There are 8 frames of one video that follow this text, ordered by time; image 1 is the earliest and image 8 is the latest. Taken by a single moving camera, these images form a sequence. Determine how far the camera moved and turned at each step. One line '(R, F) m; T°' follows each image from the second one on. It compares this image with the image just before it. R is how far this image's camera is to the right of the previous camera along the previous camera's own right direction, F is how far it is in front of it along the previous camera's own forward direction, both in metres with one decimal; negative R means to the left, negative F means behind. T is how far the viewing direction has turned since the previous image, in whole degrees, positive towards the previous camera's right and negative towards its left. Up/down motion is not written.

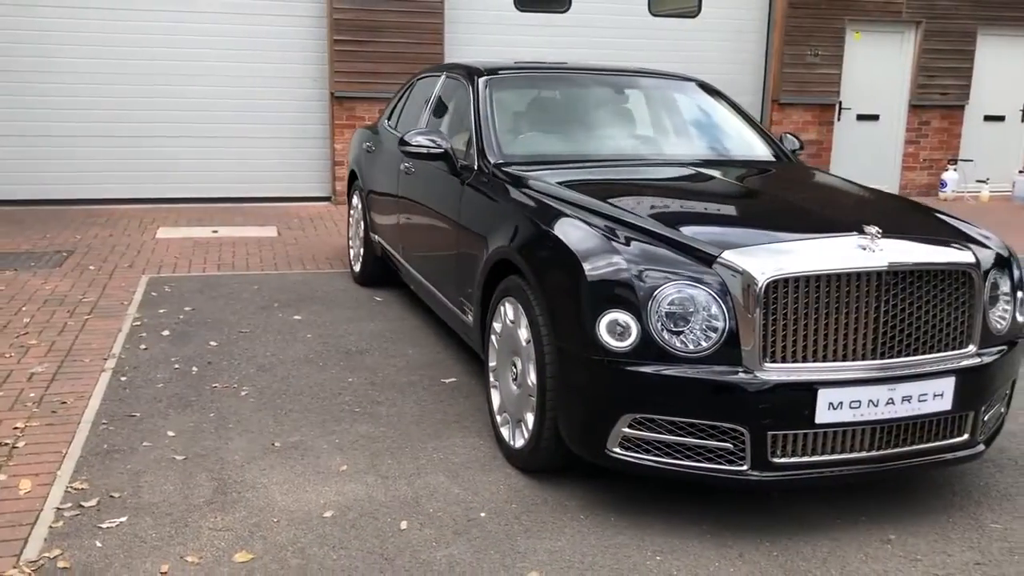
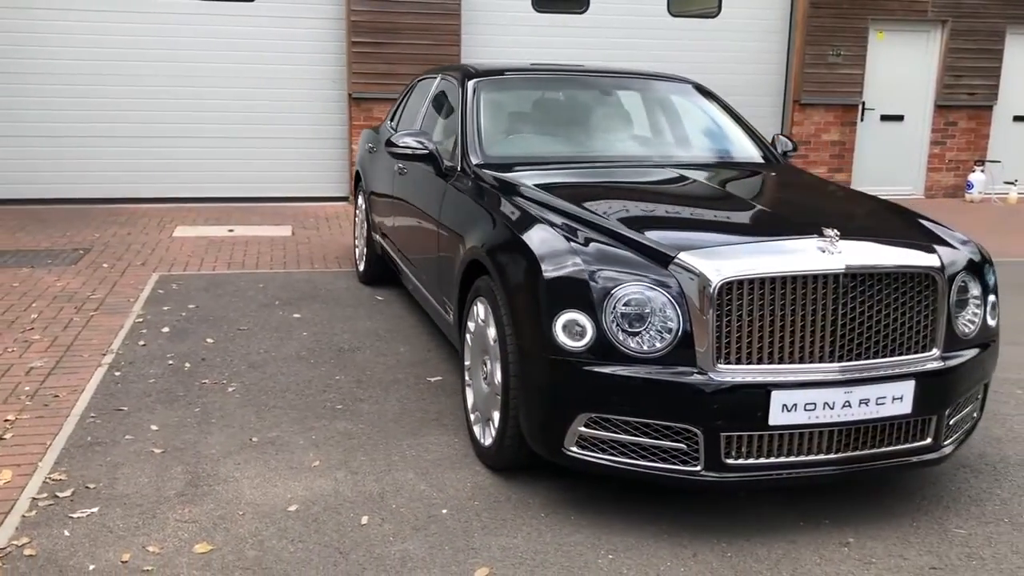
(+0.3, 0.0) m; -2°
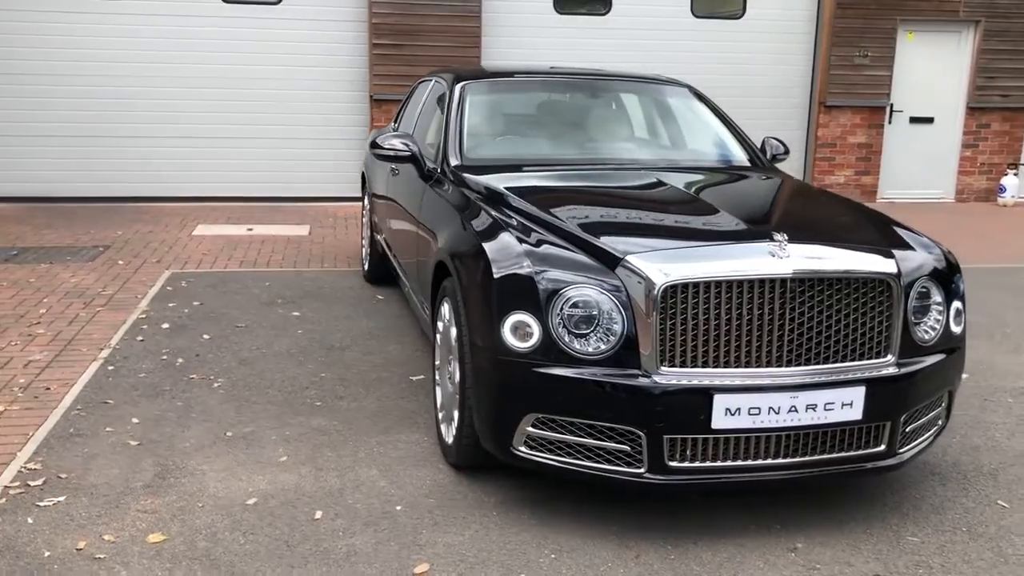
(+0.3, 0.0) m; -3°
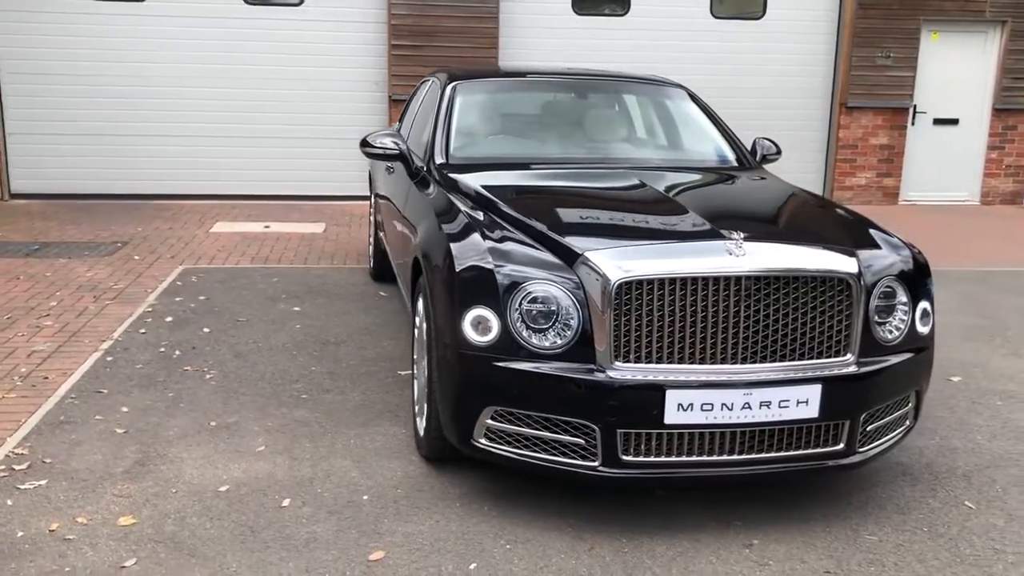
(+0.3, -0.1) m; -2°
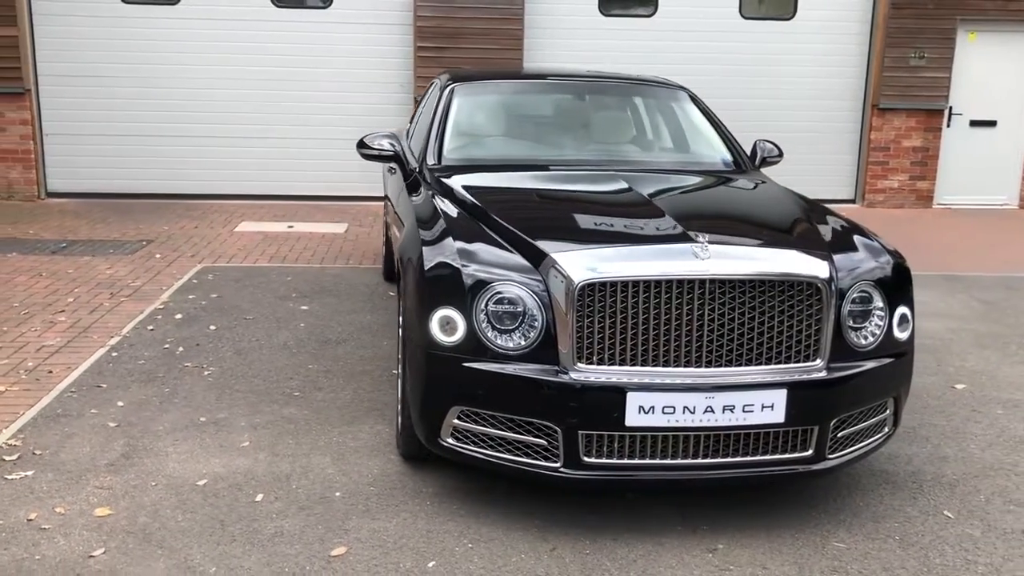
(+0.3, 0.0) m; -3°
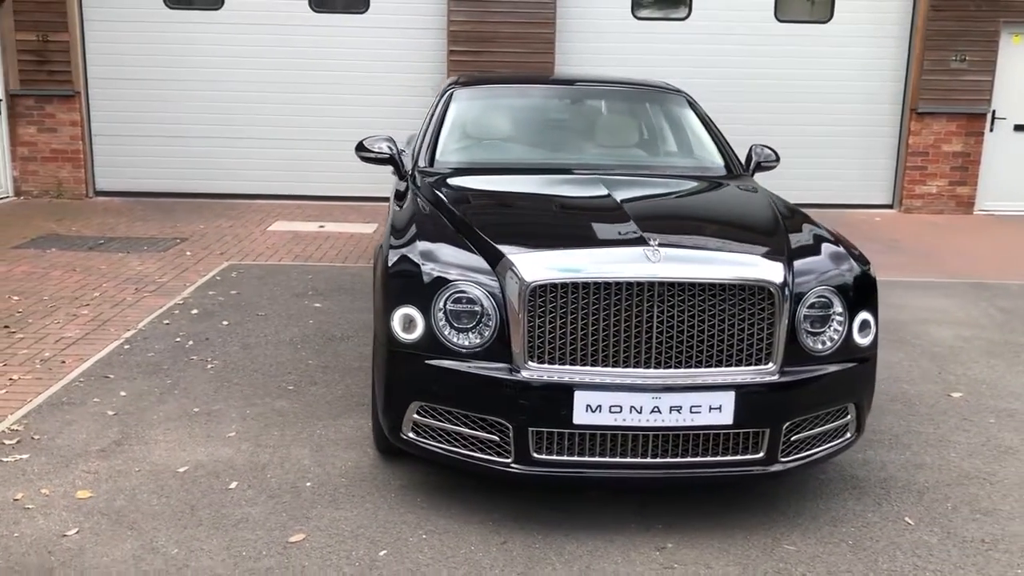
(+0.4, -0.1) m; -4°
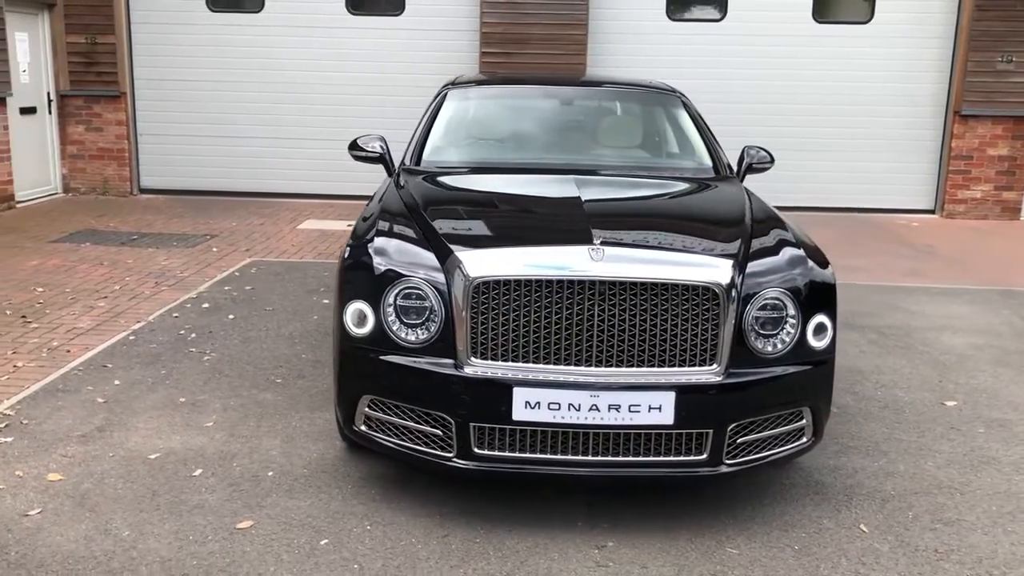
(+0.4, 0.0) m; -4°
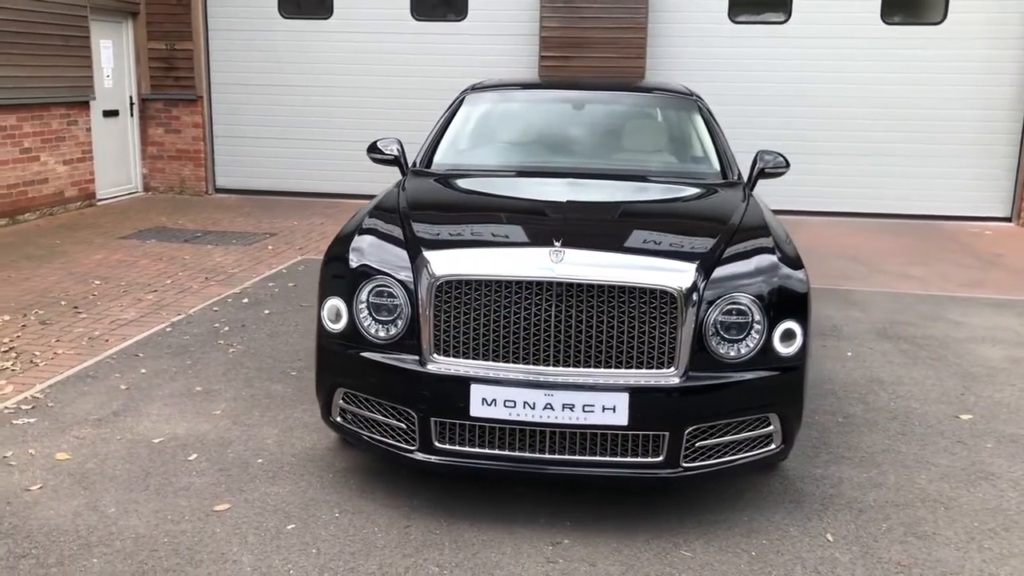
(+0.5, -0.1) m; -6°
